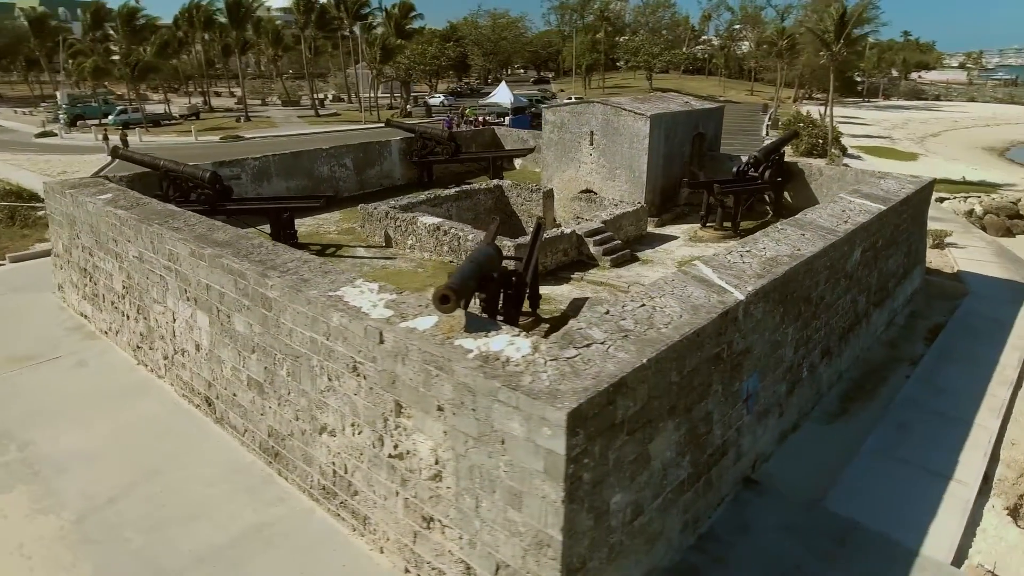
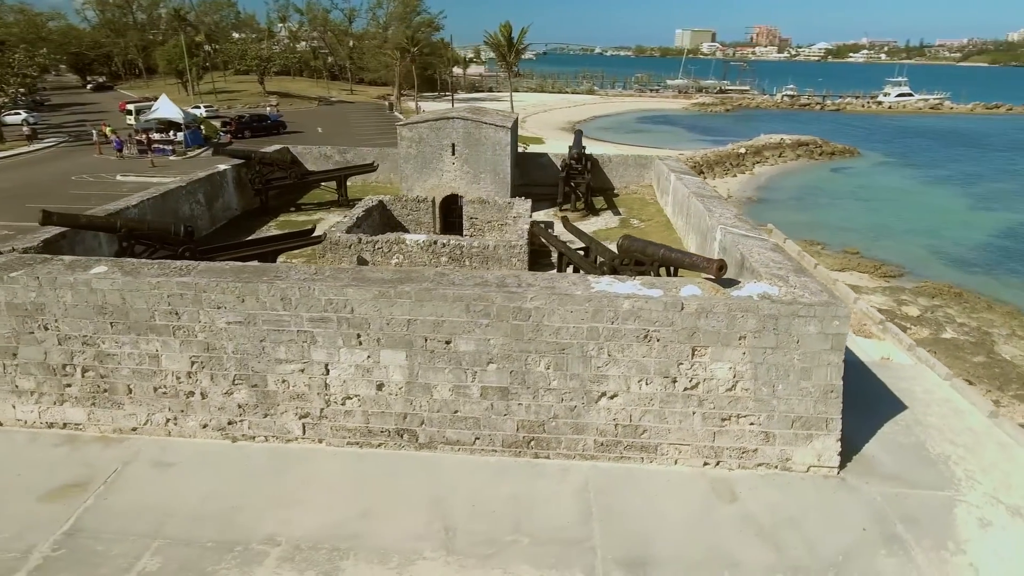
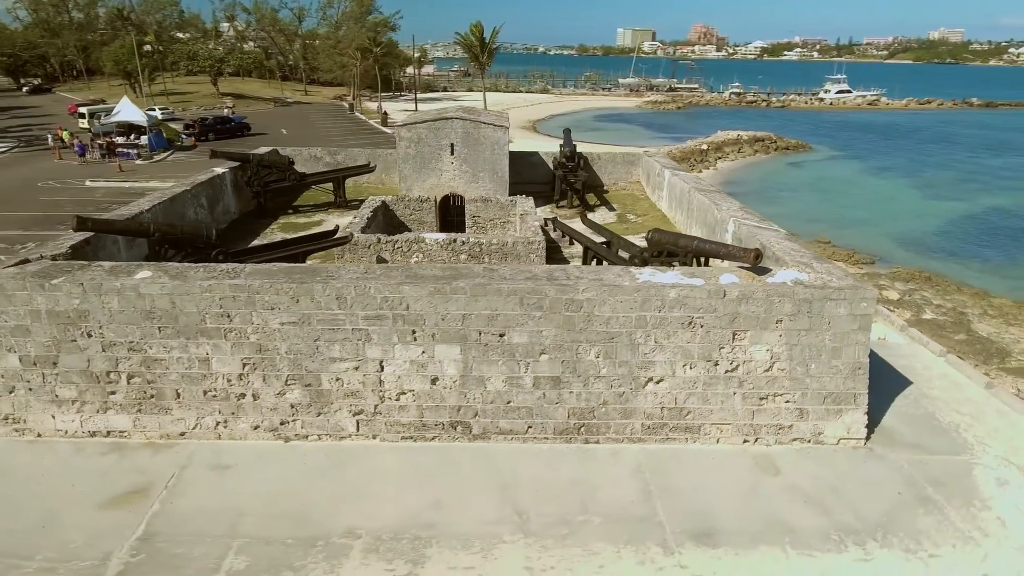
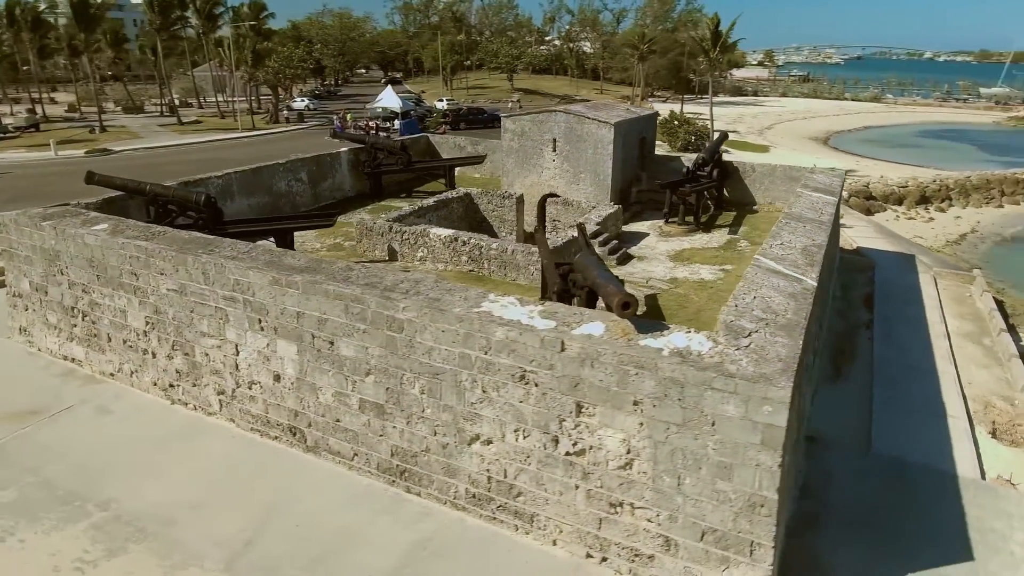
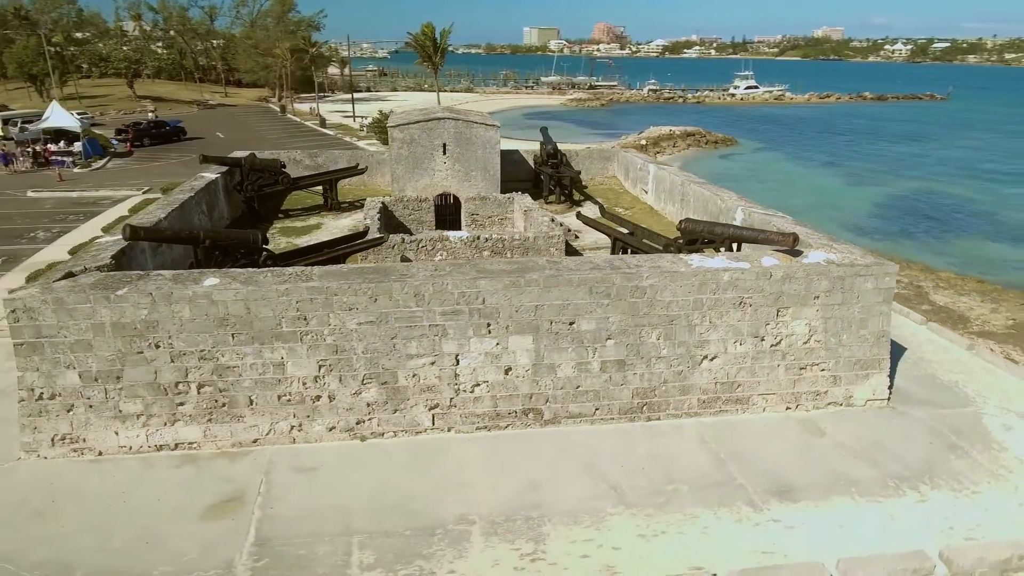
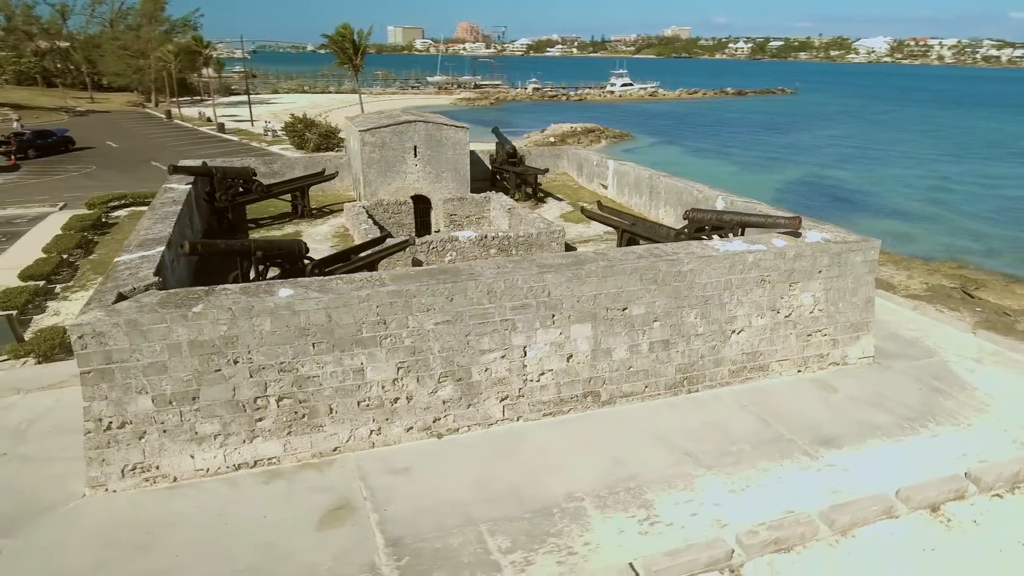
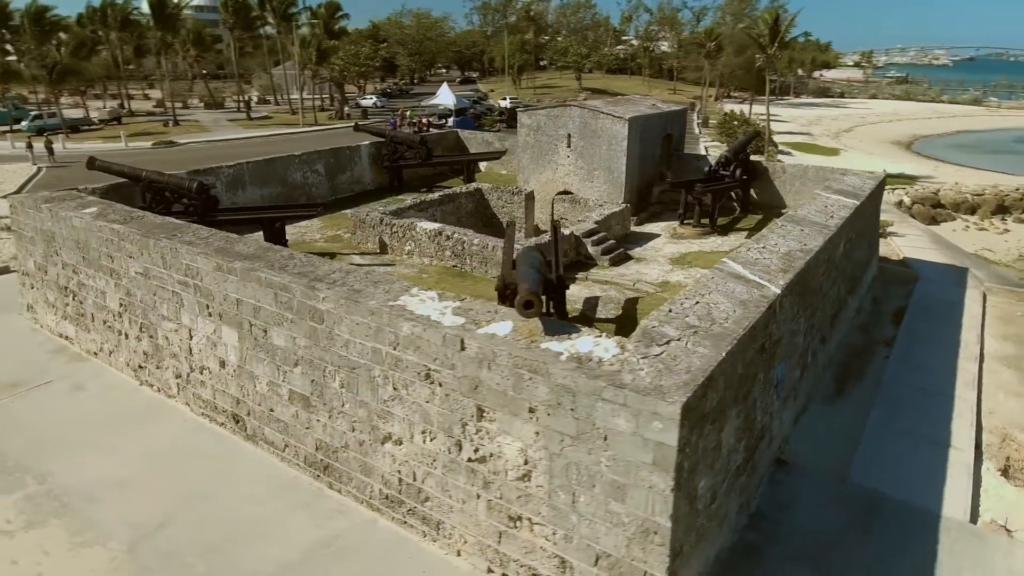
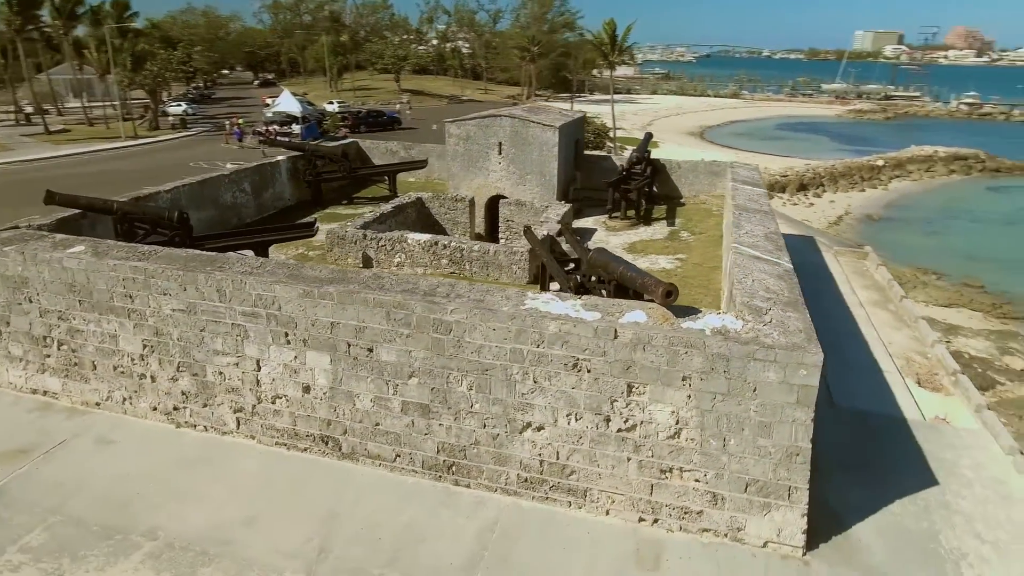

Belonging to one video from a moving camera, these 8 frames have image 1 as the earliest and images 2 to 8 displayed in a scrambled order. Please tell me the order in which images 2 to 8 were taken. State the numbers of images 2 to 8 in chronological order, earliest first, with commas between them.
7, 4, 8, 2, 3, 5, 6
